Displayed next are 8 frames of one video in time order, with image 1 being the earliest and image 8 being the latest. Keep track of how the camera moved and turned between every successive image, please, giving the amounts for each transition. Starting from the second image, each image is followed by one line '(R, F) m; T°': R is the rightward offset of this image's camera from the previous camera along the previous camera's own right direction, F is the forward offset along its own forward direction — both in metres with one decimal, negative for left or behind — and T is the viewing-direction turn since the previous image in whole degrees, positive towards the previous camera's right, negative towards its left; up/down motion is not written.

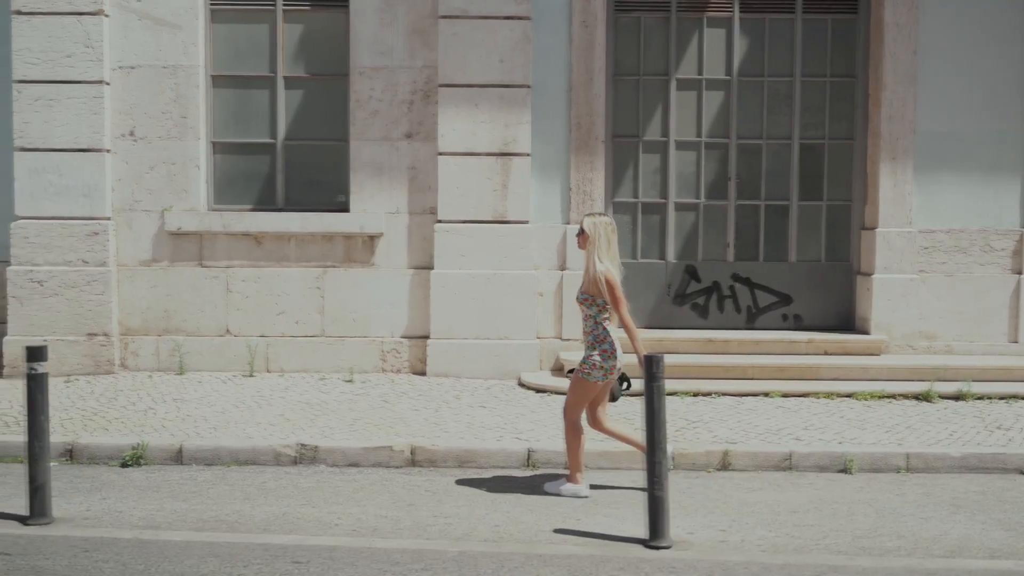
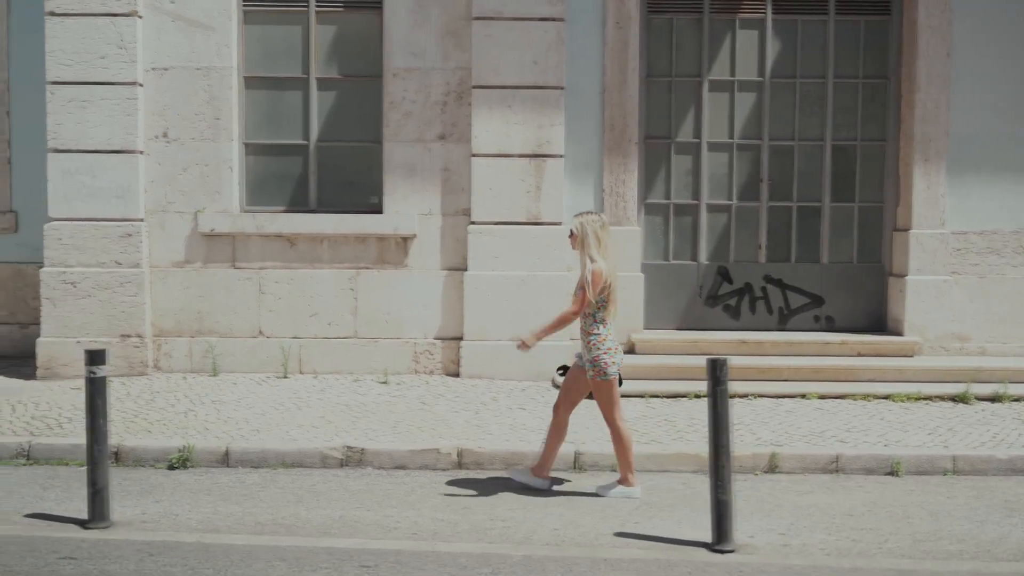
(-0.3, 0.0) m; 0°
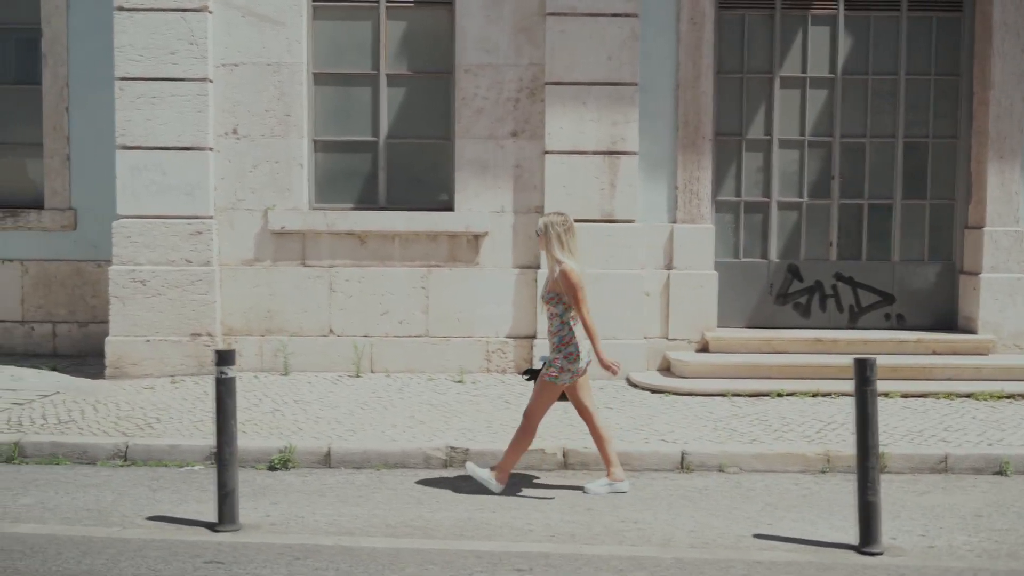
(-0.8, +0.1) m; 0°
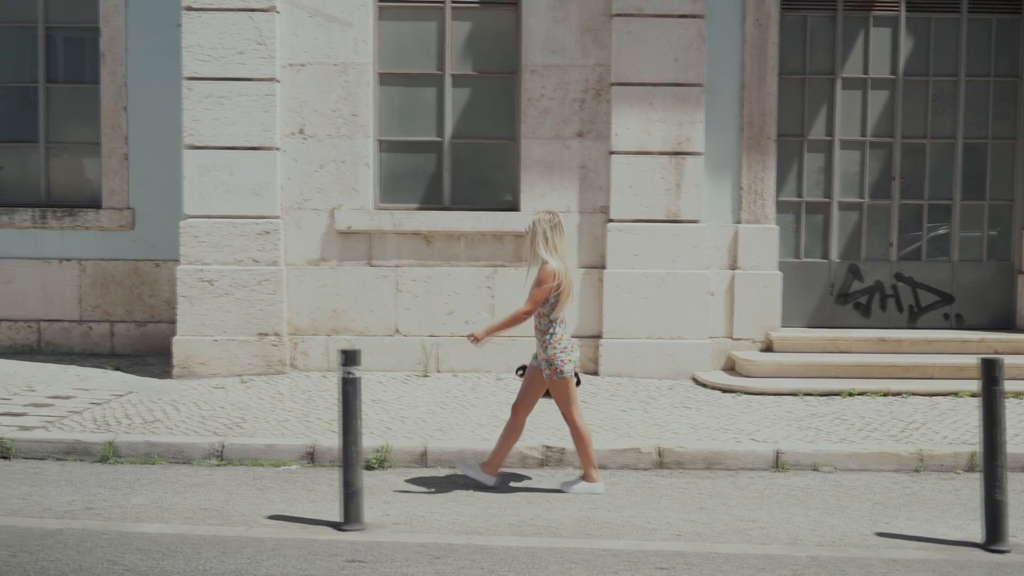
(-0.8, 0.0) m; 0°
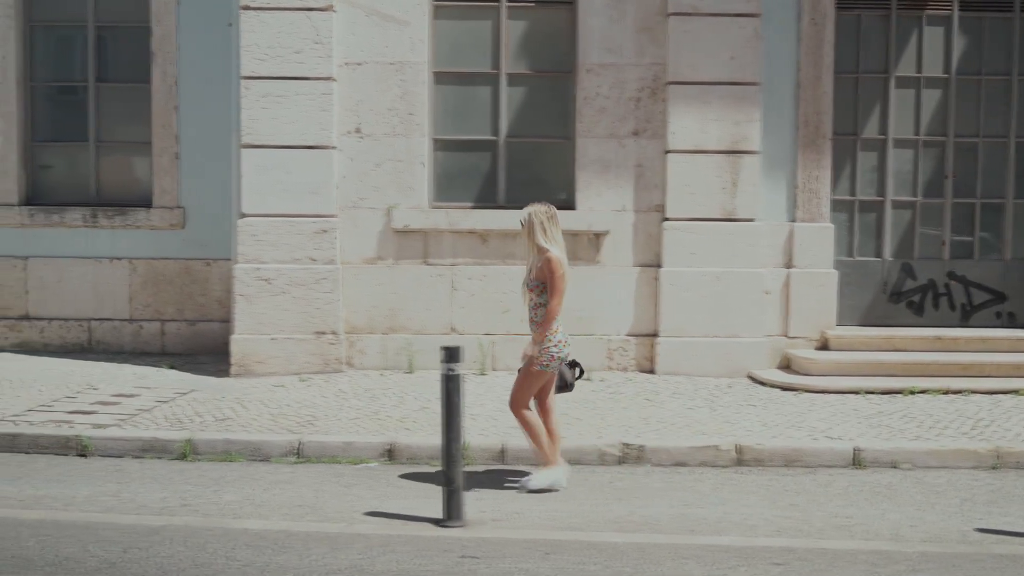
(-0.6, 0.0) m; 0°
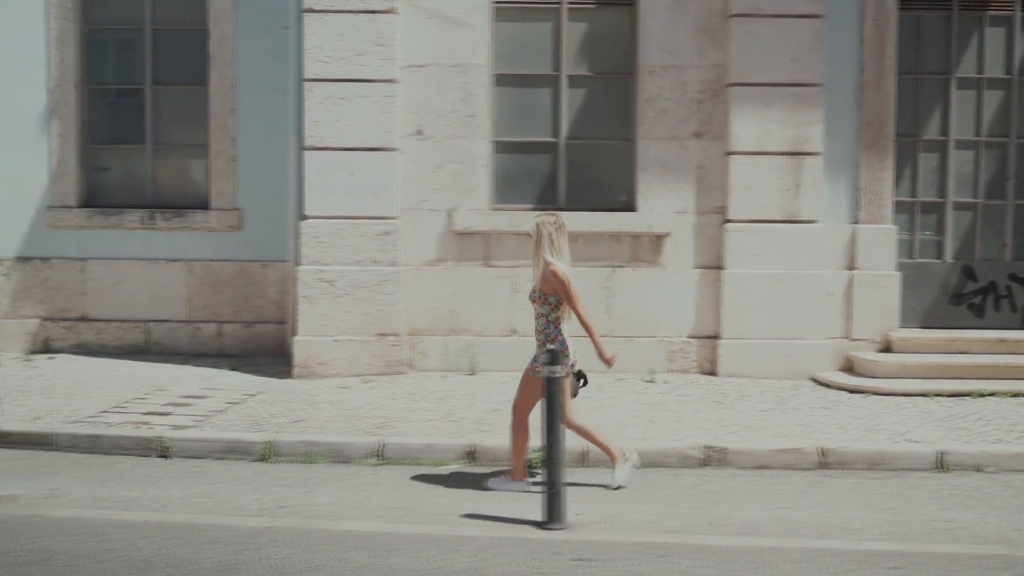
(-0.5, 0.0) m; -1°
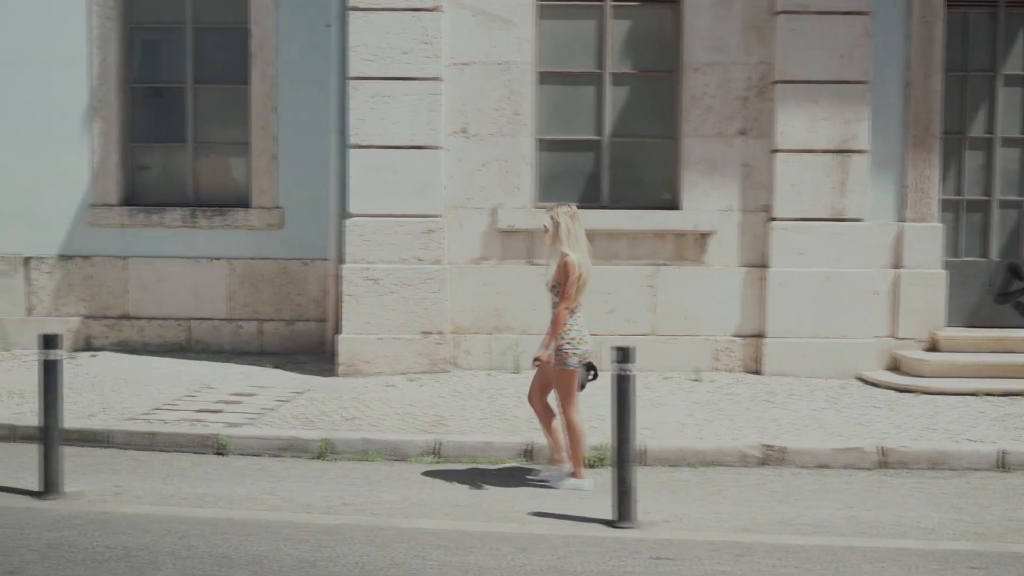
(-0.4, 0.0) m; -1°
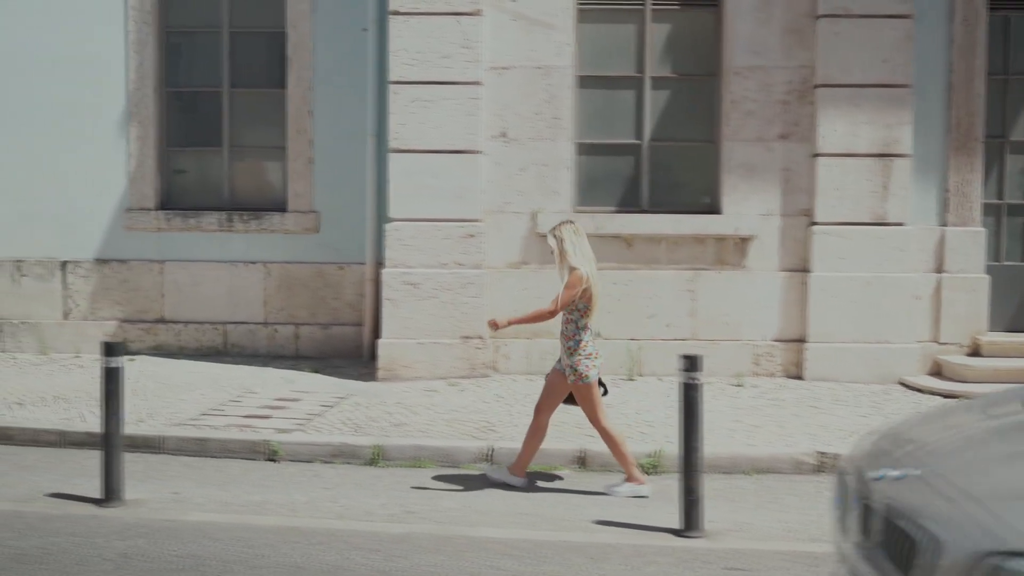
(-0.3, 0.0) m; 0°
